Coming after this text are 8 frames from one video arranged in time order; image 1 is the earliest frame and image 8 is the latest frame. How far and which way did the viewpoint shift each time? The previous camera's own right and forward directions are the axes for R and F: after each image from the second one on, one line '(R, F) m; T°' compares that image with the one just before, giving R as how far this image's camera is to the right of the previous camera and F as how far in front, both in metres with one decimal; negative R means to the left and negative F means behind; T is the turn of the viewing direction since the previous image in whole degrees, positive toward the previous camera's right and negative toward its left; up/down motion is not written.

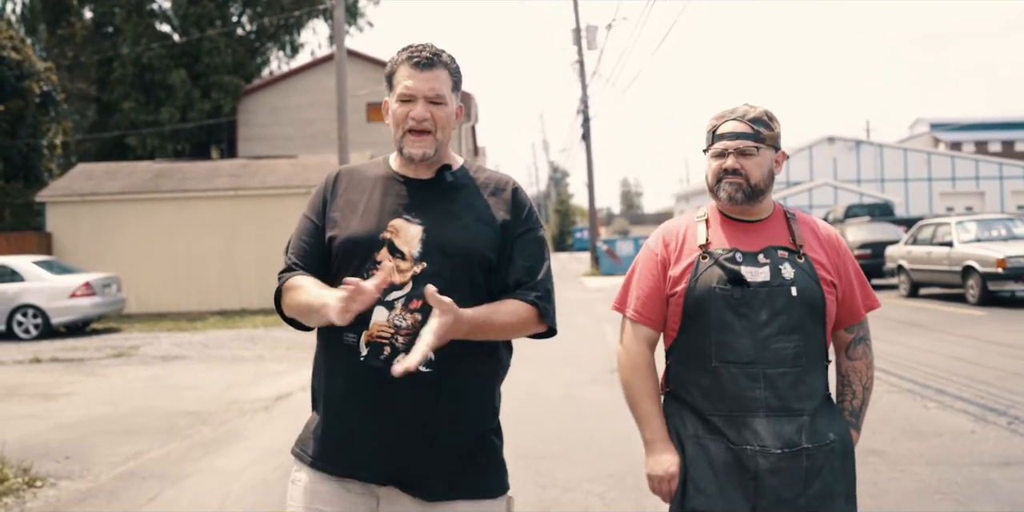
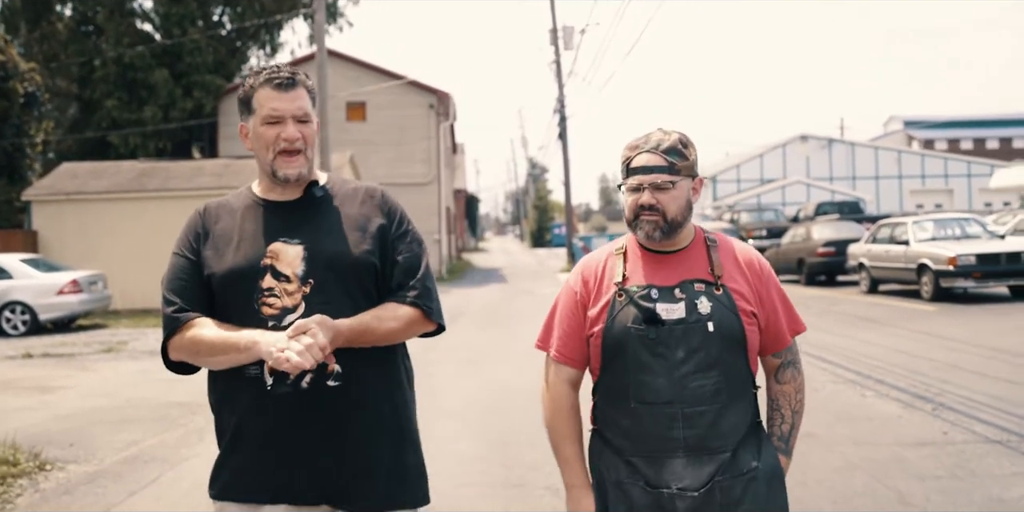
(+0.1, -0.6) m; +1°
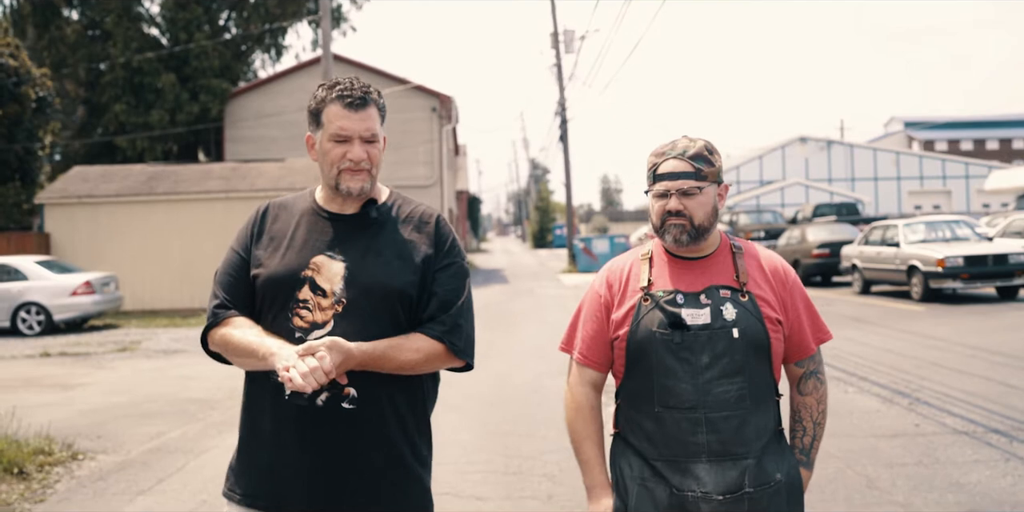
(0.0, -0.5) m; 0°
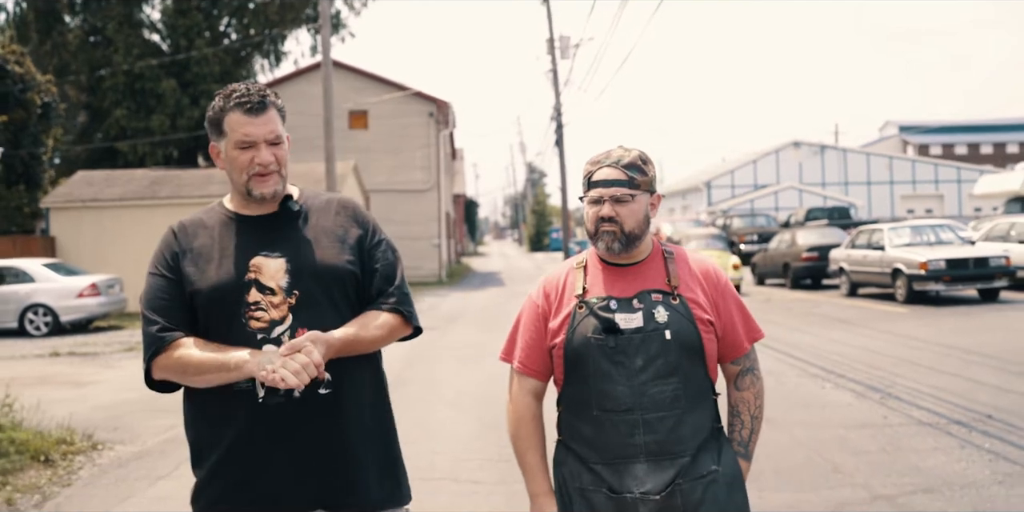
(0.0, -0.5) m; 0°
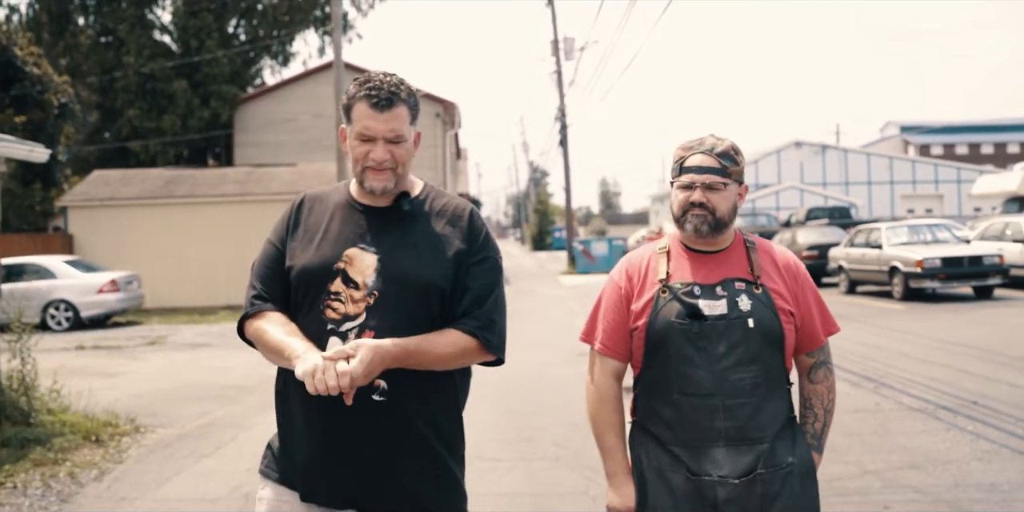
(-0.1, -0.5) m; 0°
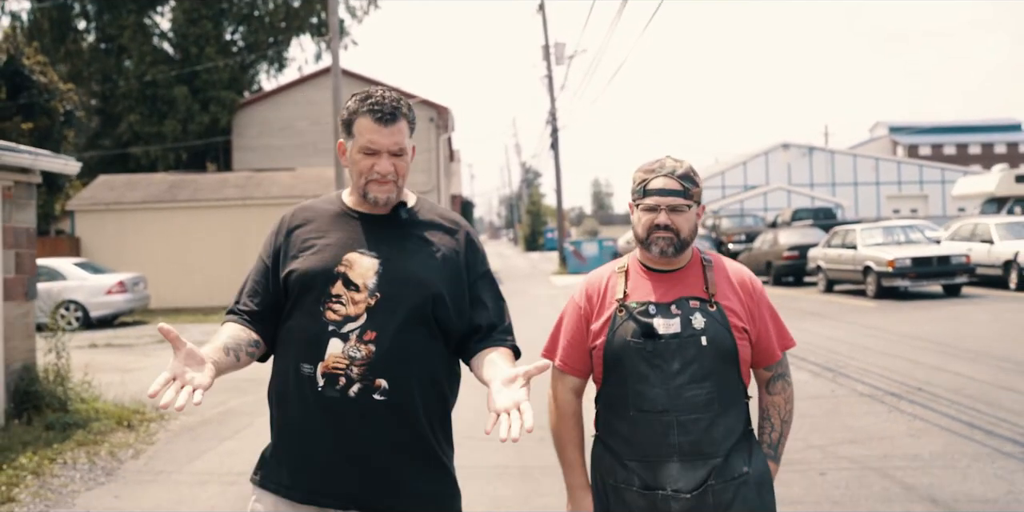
(0.0, -0.8) m; 0°
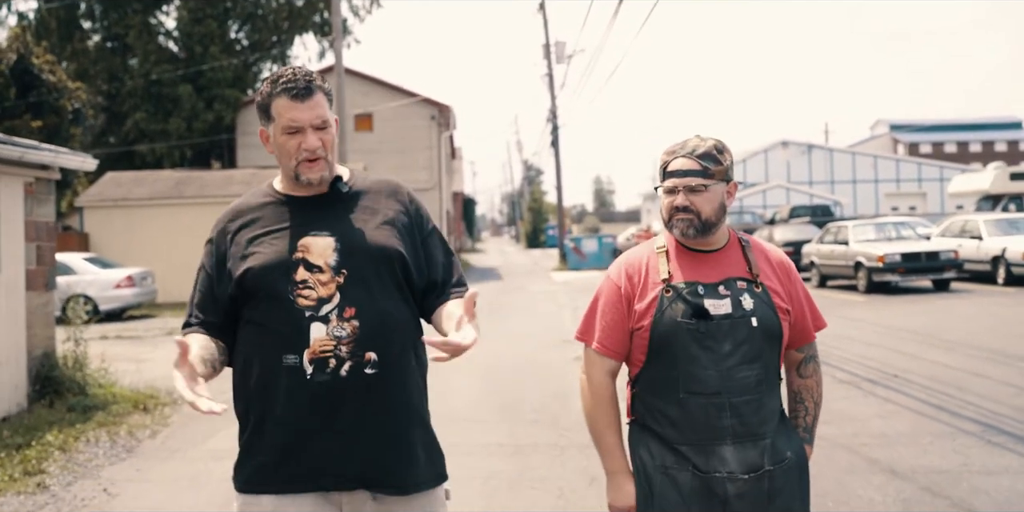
(+0.1, -0.4) m; 0°
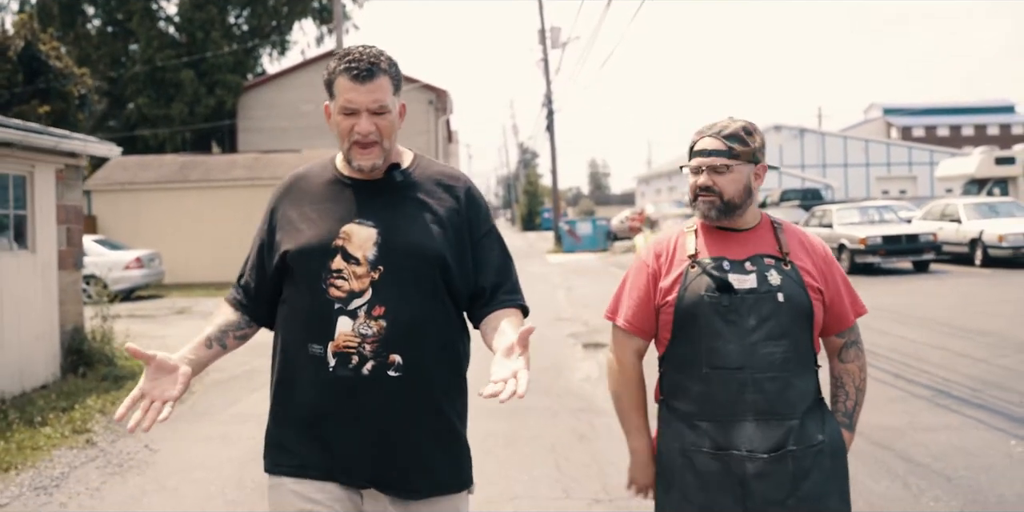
(0.0, -0.7) m; 0°
